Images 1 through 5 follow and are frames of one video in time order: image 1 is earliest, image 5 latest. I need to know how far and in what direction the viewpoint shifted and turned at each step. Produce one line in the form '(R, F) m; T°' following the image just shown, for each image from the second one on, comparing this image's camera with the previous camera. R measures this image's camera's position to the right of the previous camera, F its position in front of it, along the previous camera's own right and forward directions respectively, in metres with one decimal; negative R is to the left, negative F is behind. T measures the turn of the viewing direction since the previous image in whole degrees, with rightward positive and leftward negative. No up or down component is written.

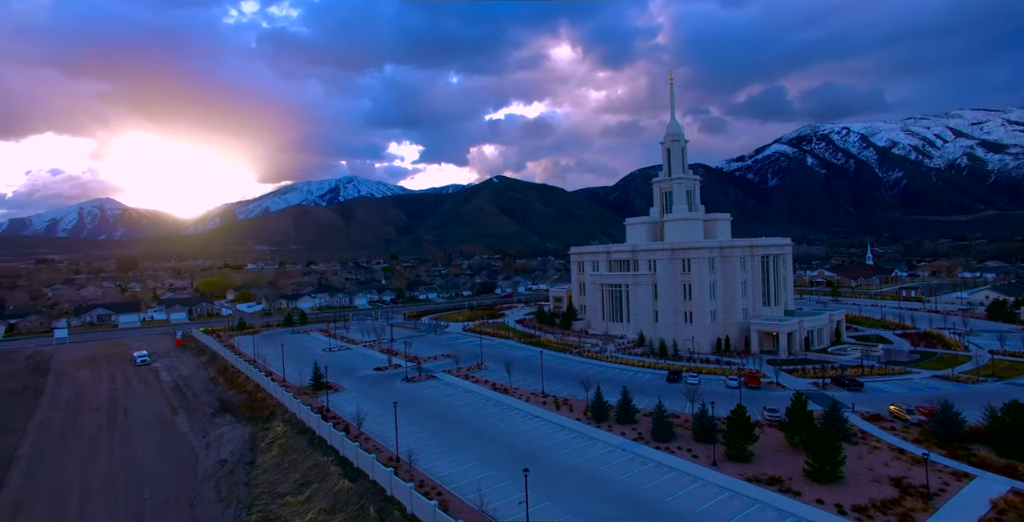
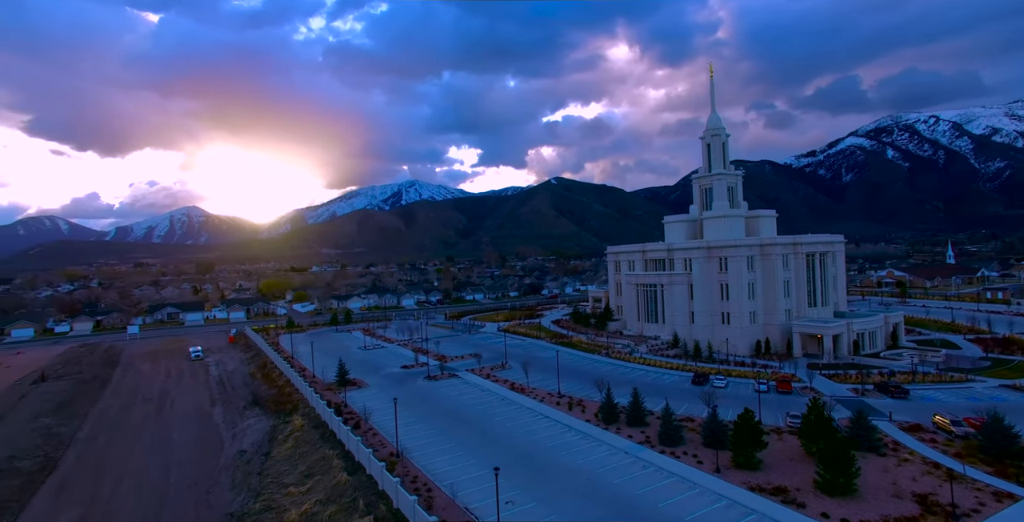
(+2.8, +0.4) m; -6°
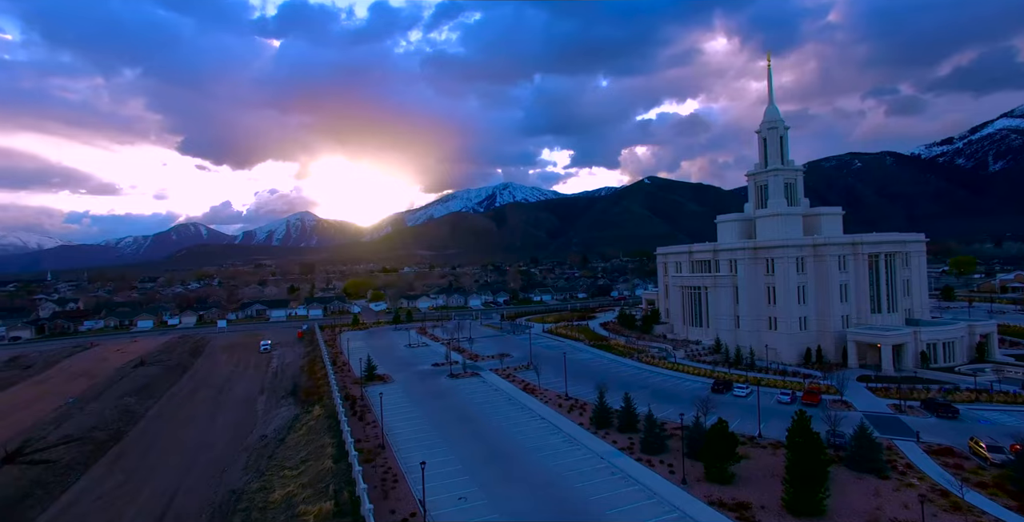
(+5.3, +0.2) m; -10°
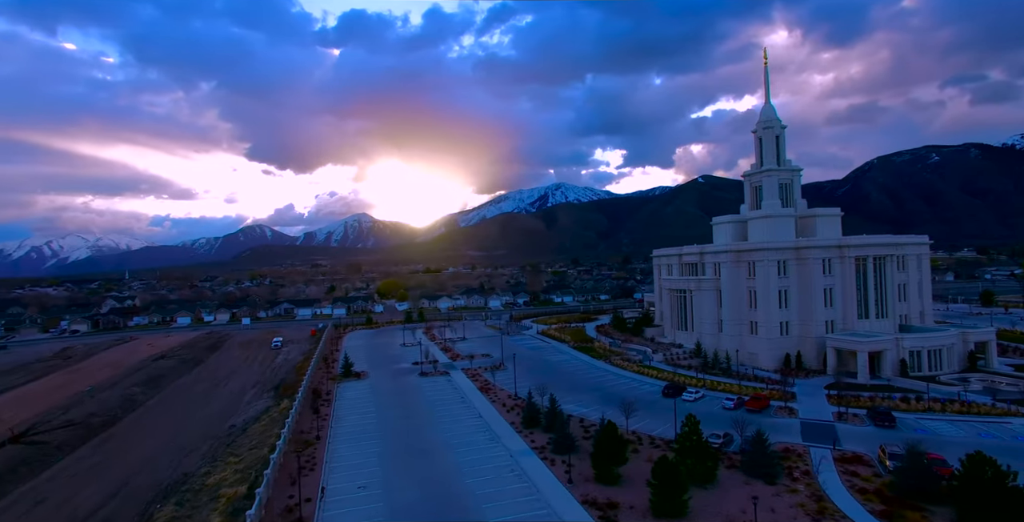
(+6.5, -0.7) m; -6°
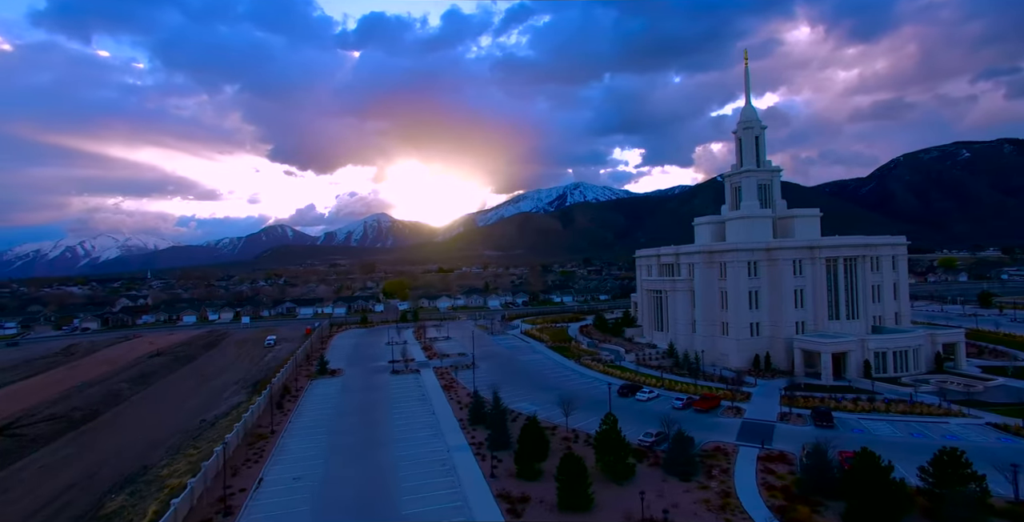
(+3.9, -0.6) m; -2°
